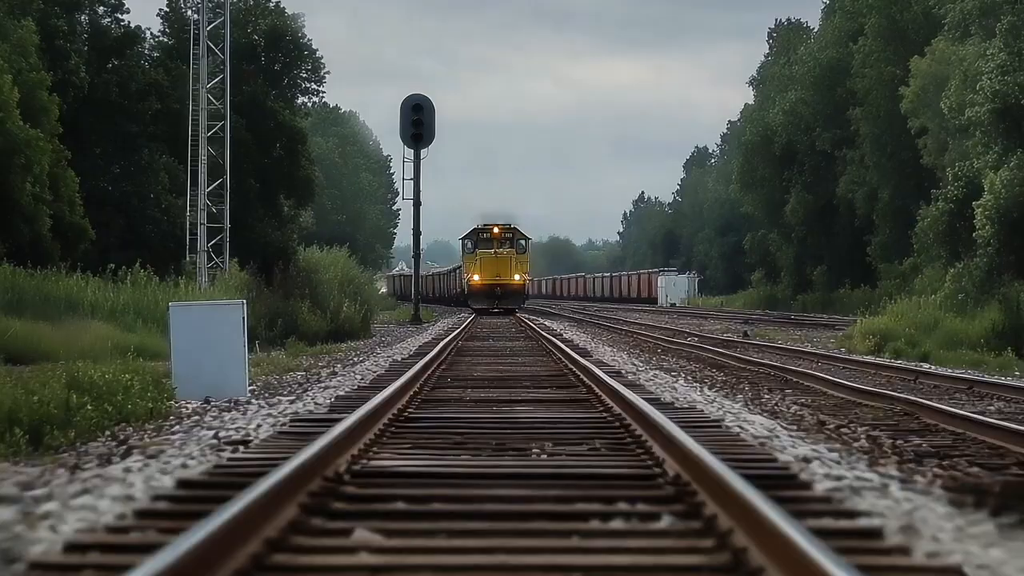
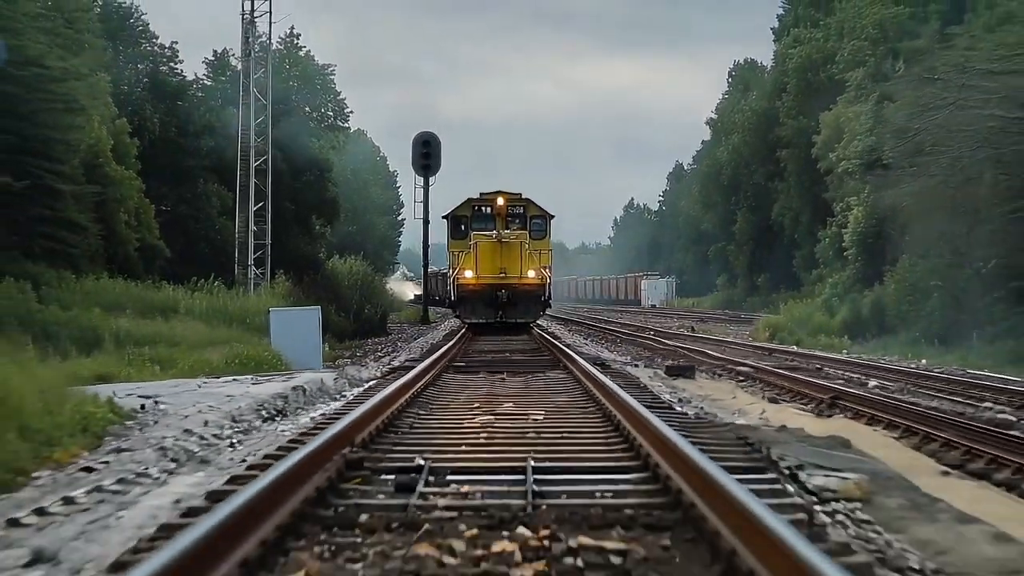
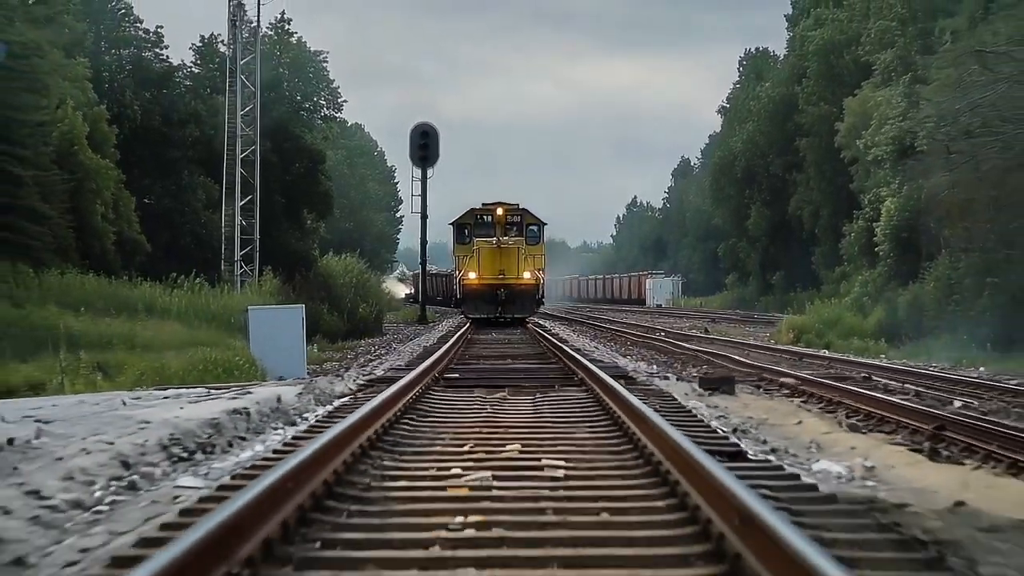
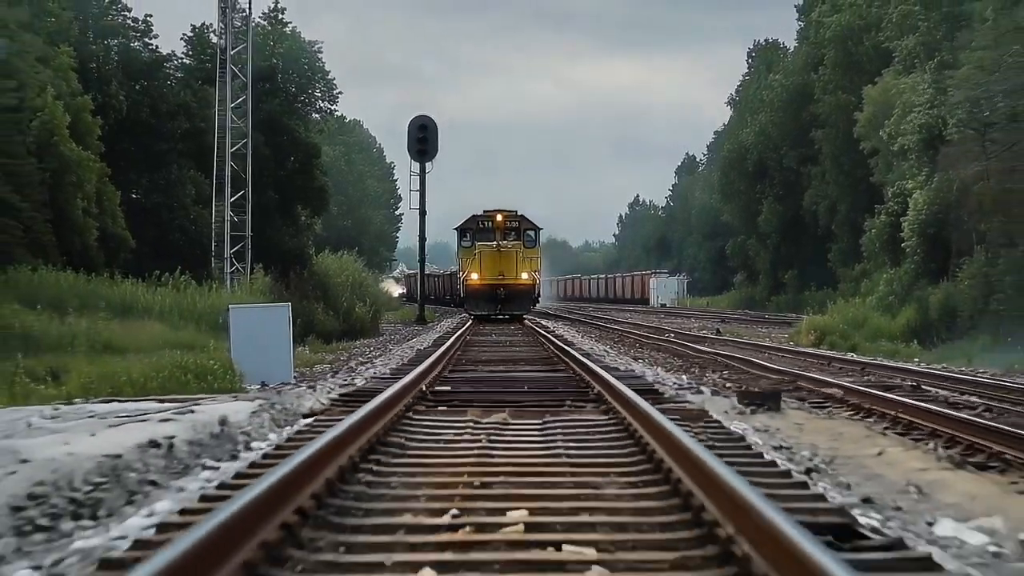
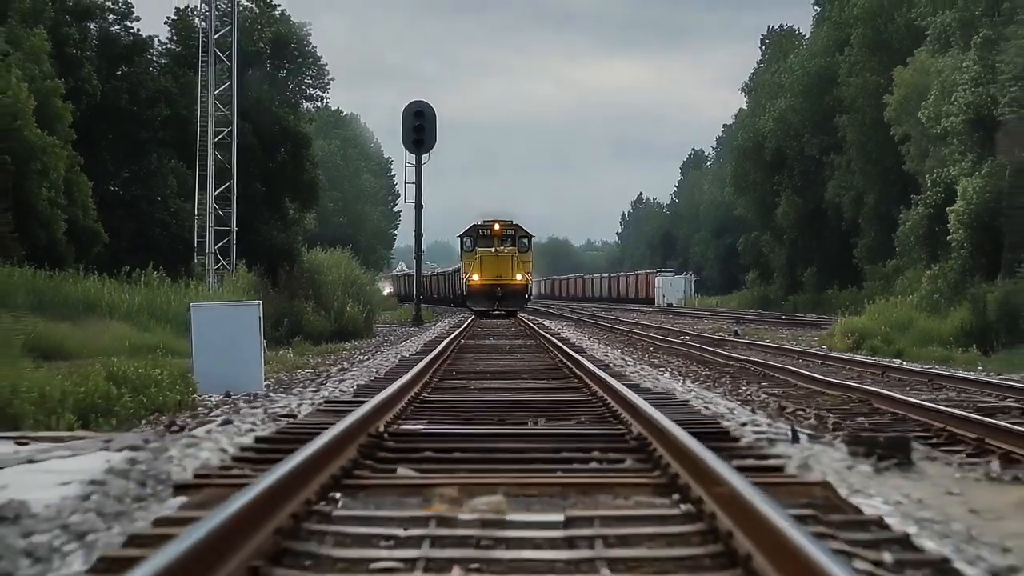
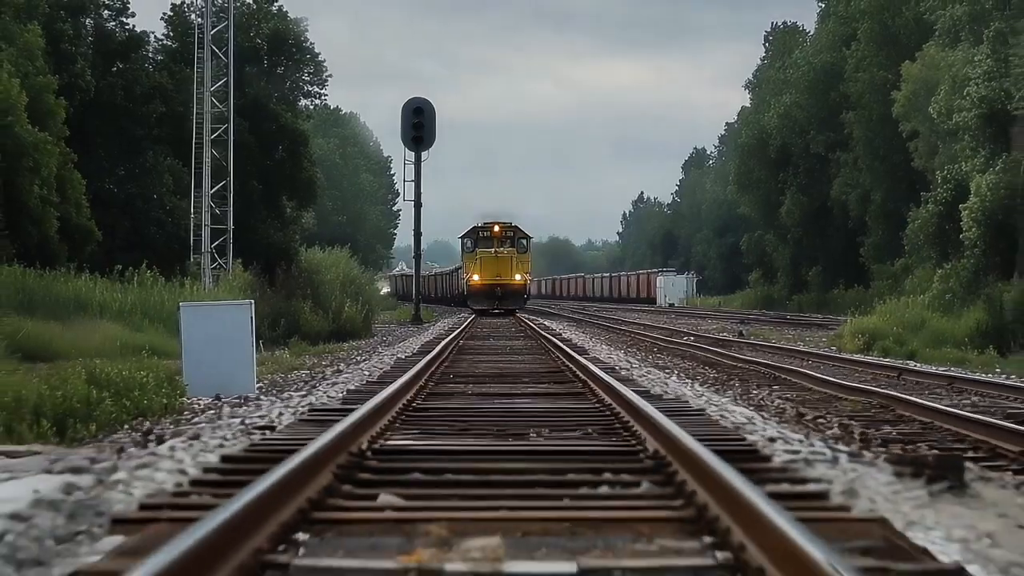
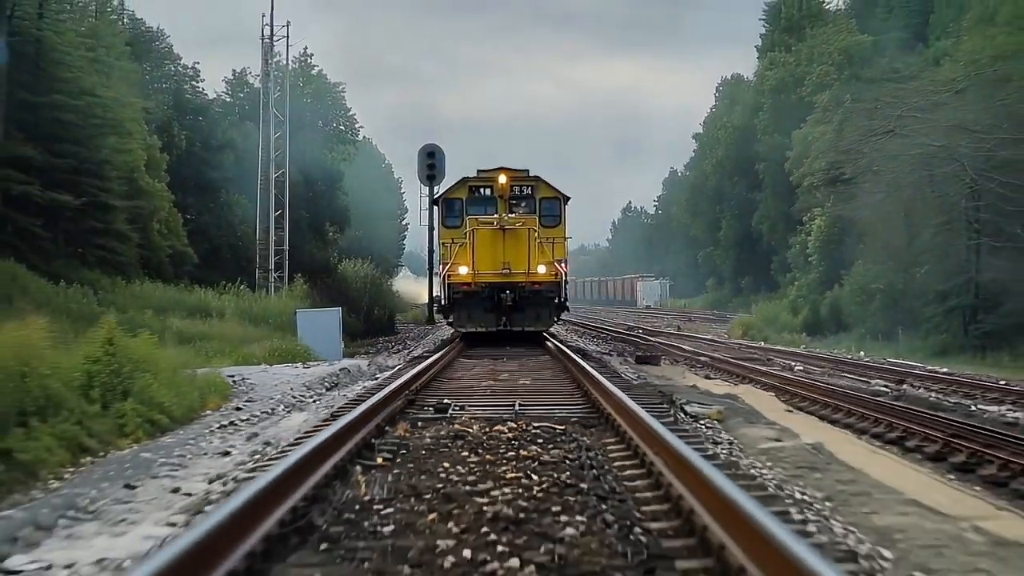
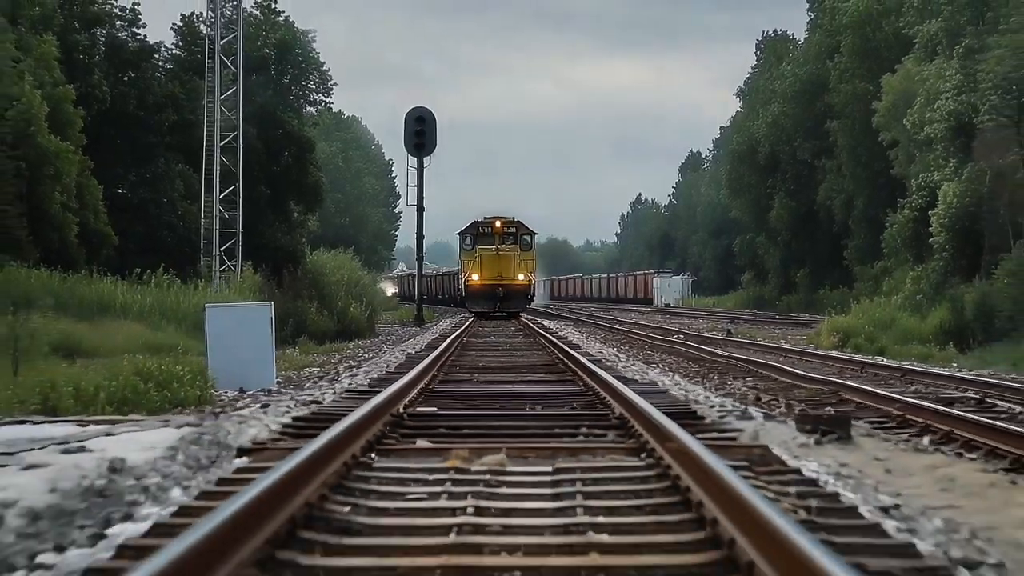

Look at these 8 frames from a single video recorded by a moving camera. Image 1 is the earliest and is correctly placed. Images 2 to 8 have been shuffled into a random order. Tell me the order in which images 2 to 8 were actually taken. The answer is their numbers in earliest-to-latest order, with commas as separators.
6, 5, 8, 4, 3, 2, 7
